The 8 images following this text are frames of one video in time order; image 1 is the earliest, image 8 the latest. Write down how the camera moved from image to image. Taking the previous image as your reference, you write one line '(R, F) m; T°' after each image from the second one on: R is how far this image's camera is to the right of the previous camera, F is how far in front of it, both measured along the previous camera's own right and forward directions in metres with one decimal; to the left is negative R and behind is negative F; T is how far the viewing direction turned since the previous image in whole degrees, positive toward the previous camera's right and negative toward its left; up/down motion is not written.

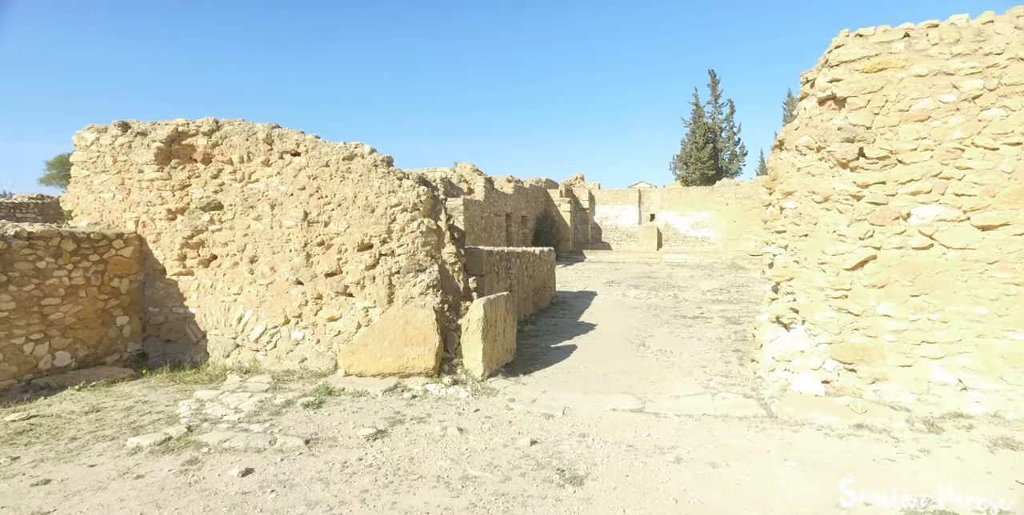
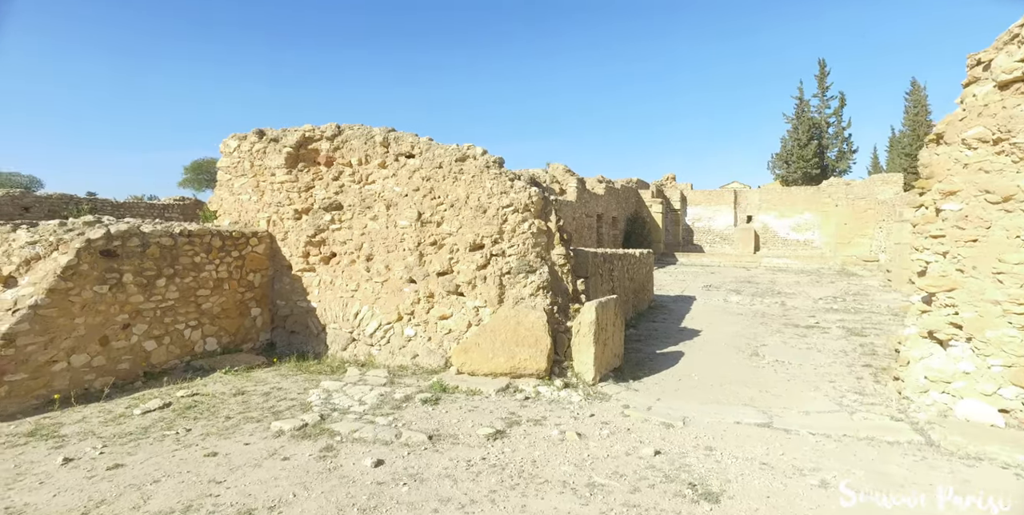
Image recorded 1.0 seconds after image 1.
(-0.3, 0.0) m; -9°
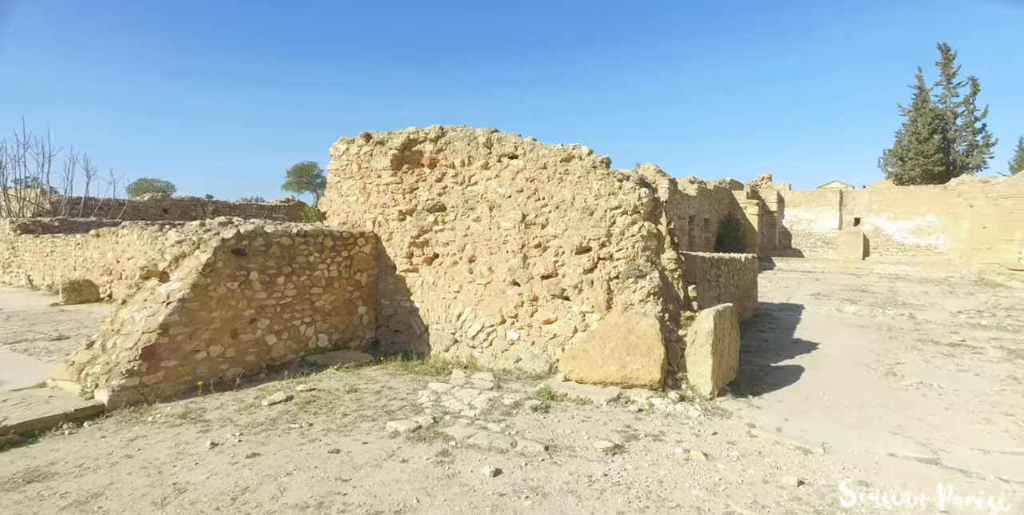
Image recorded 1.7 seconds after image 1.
(-0.3, +0.1) m; -8°
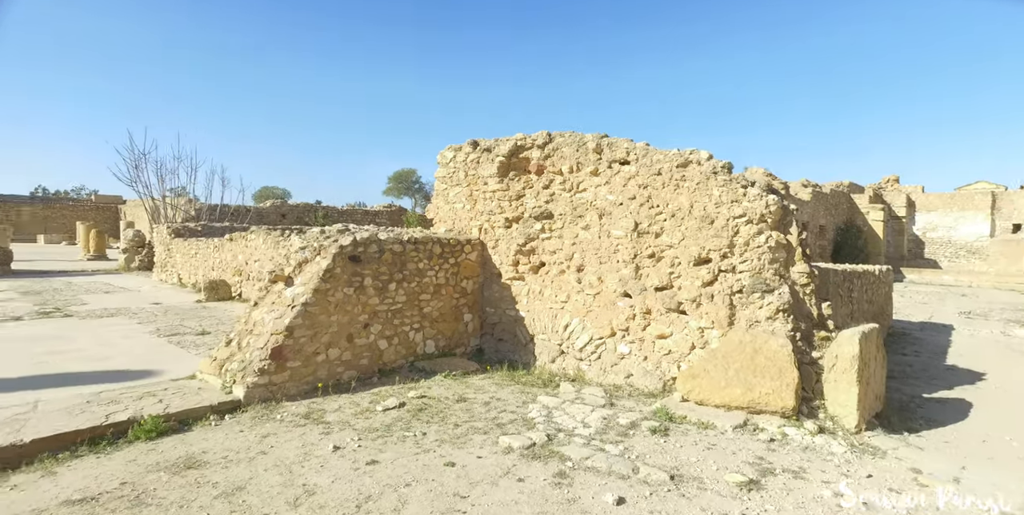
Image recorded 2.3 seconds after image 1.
(-0.2, +0.1) m; -9°
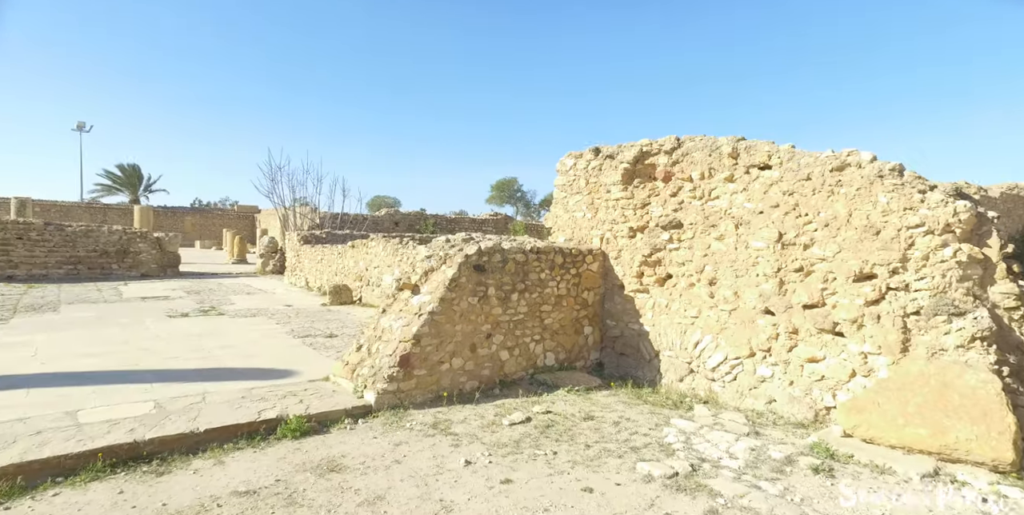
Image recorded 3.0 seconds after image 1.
(-0.3, +0.1) m; -10°
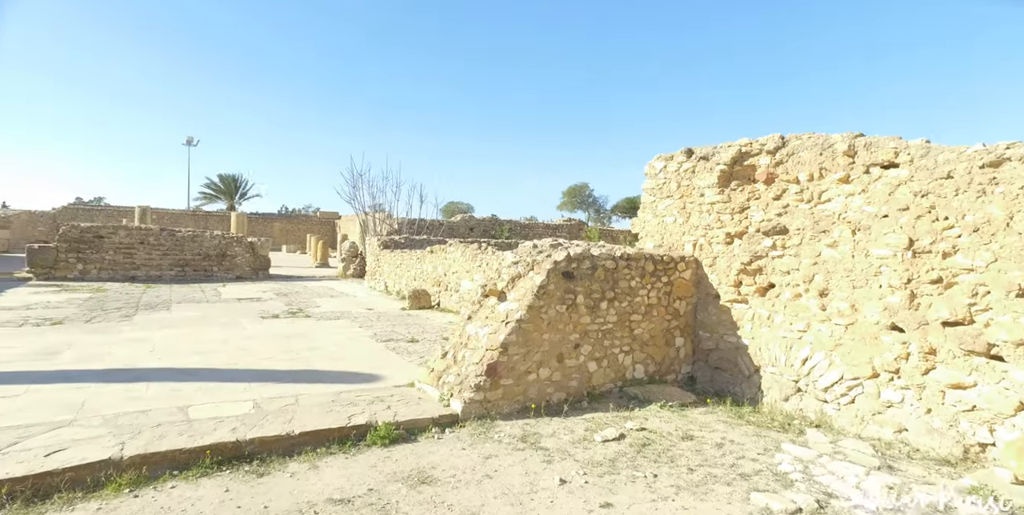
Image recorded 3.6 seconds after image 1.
(-0.2, +0.2) m; -7°
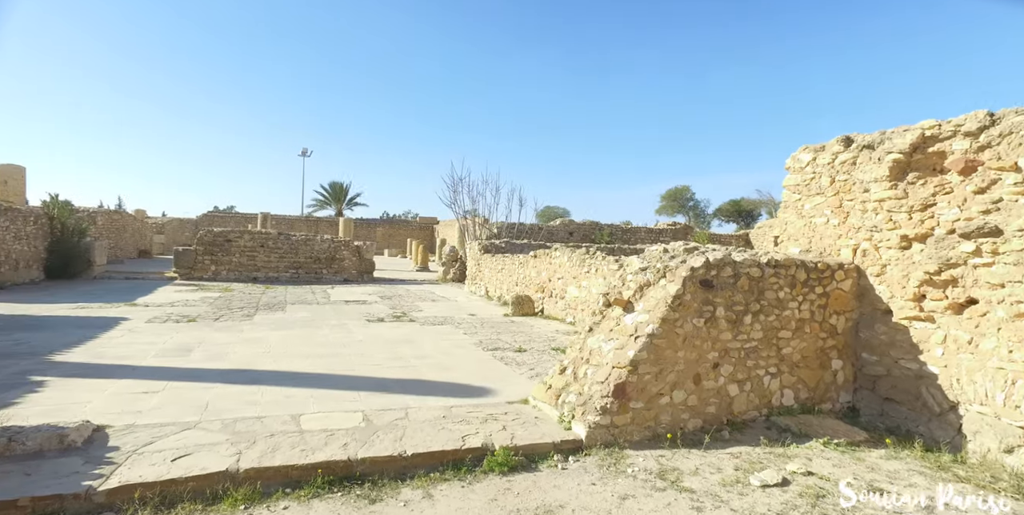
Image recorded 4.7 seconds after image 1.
(-0.3, +0.4) m; -10°
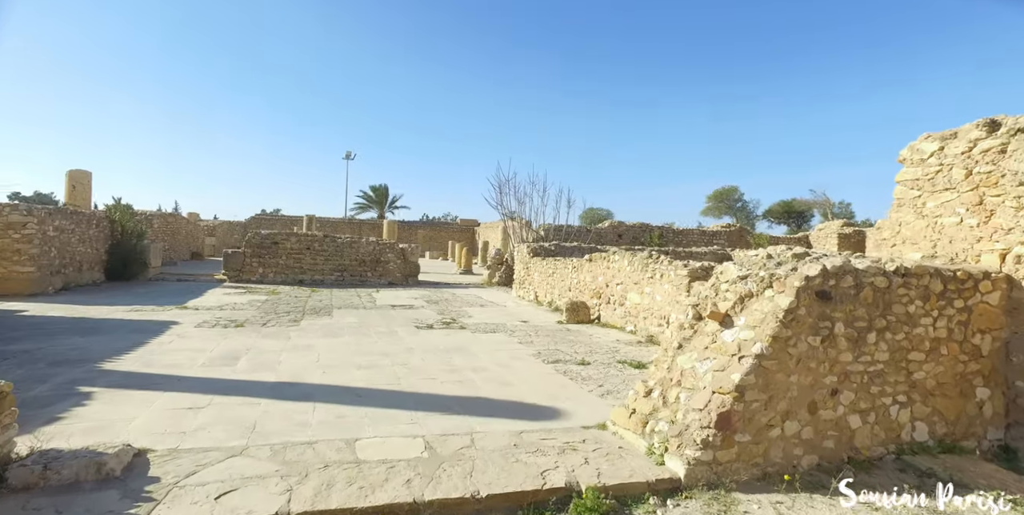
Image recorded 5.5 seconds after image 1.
(-0.3, +0.5) m; -4°
